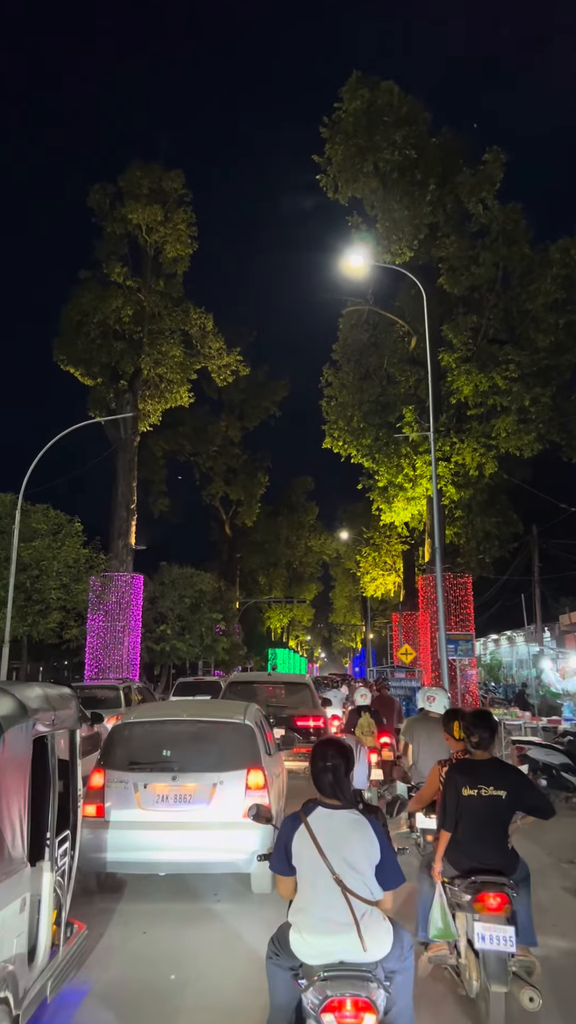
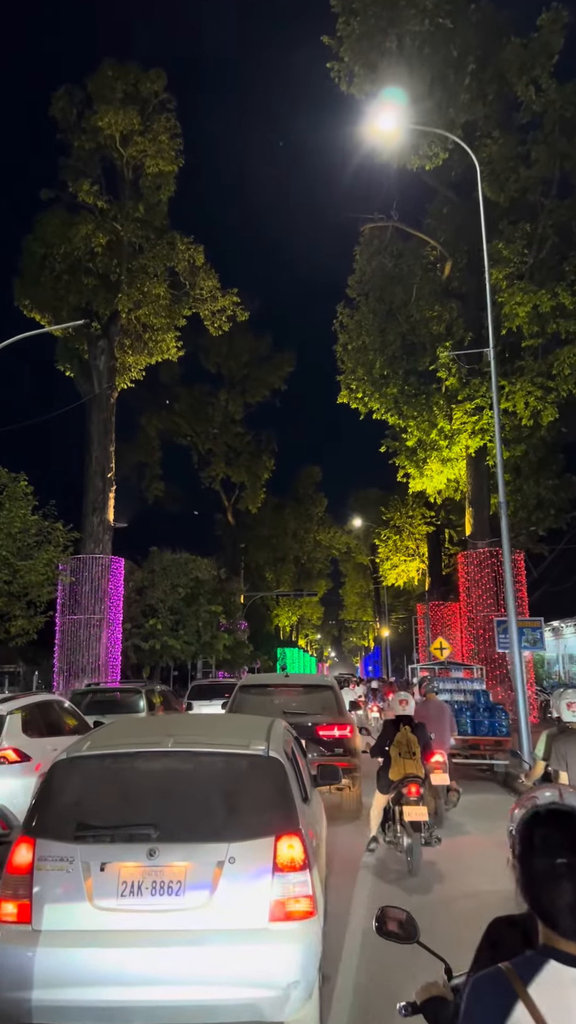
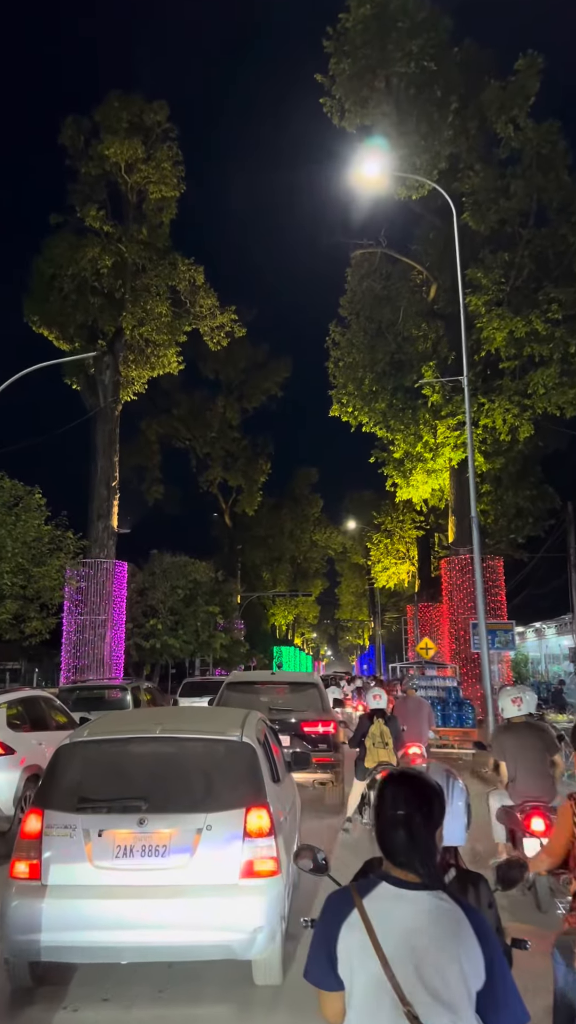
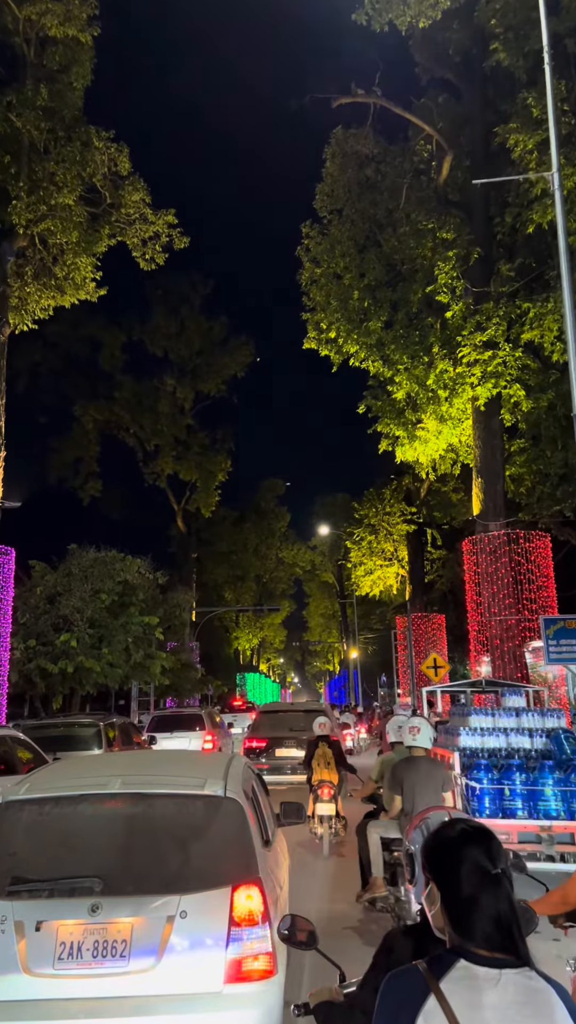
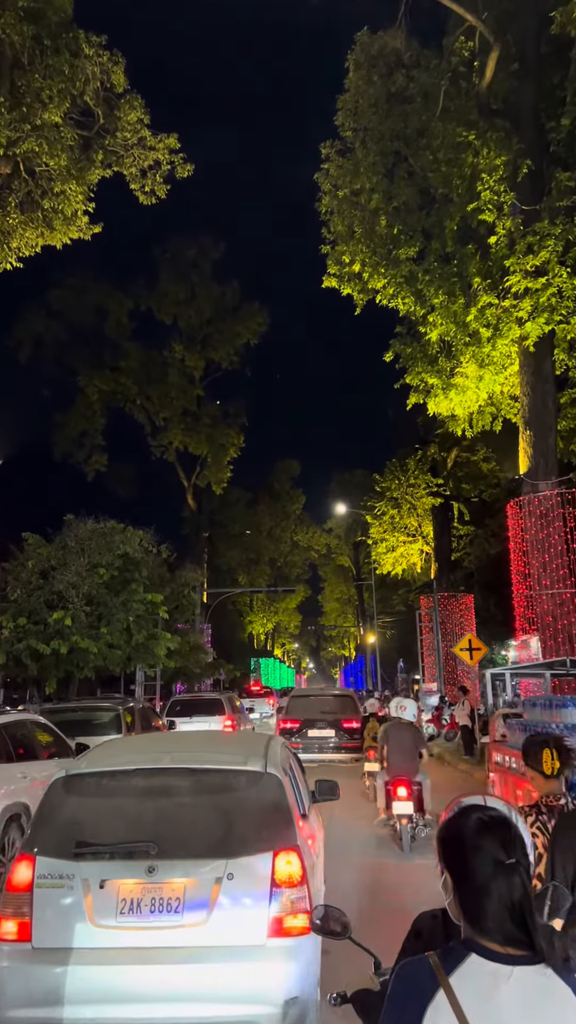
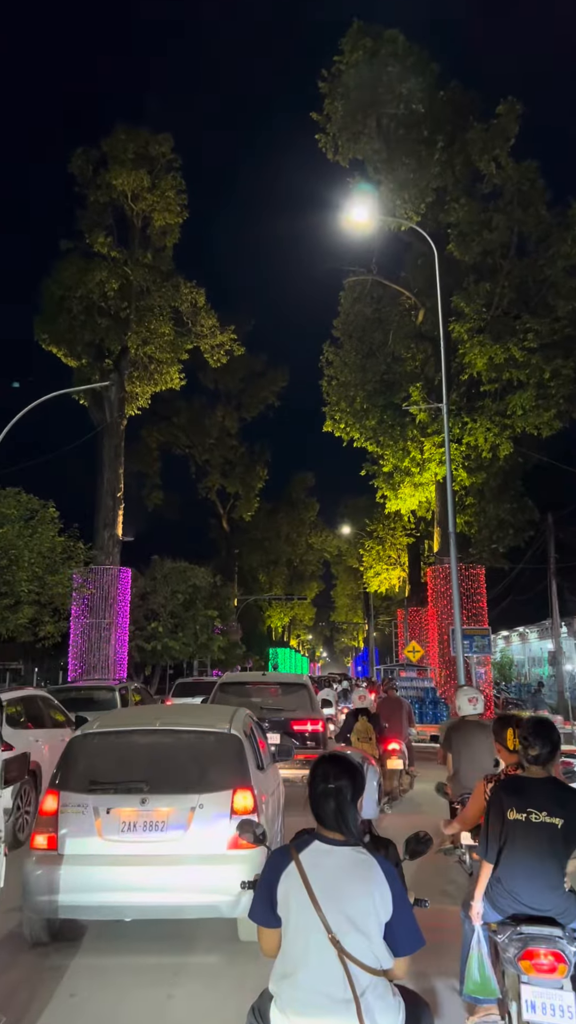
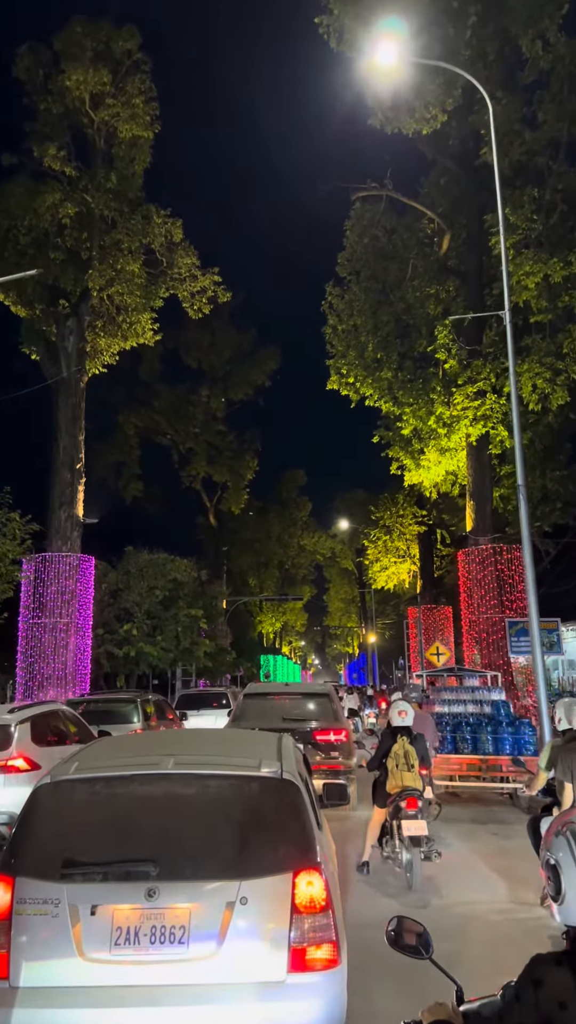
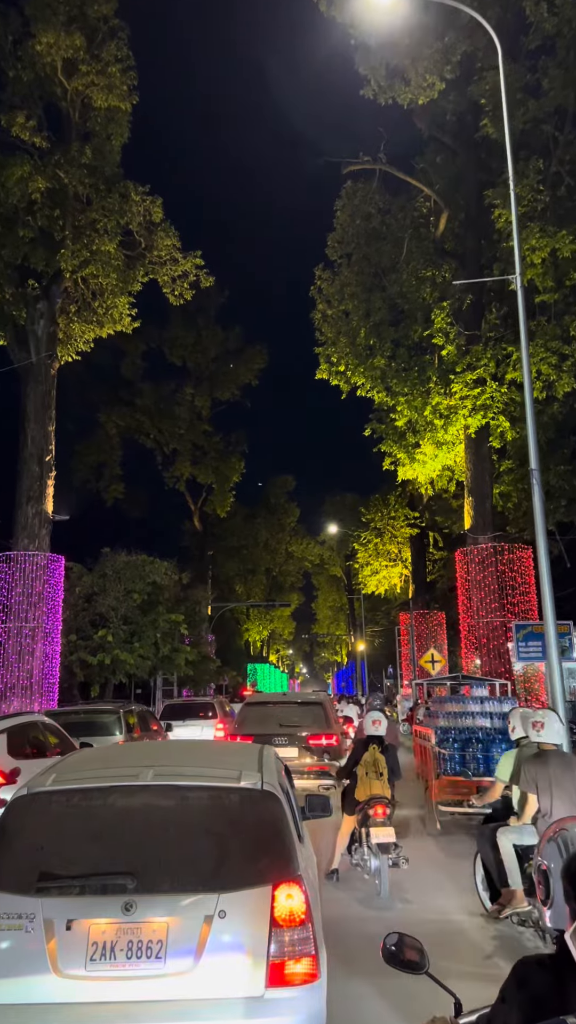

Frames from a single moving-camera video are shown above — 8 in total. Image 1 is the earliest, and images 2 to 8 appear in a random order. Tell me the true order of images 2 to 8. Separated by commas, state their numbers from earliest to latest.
6, 3, 2, 7, 8, 4, 5
